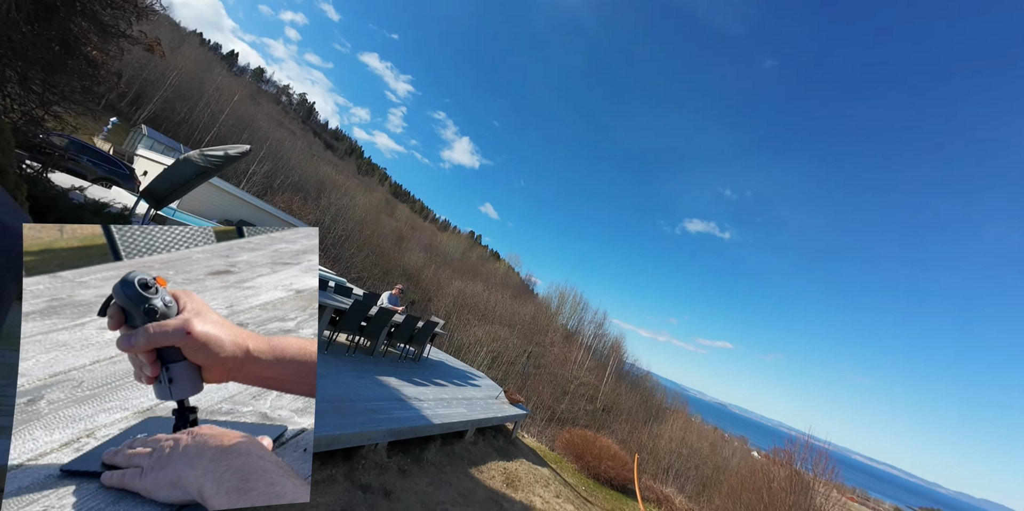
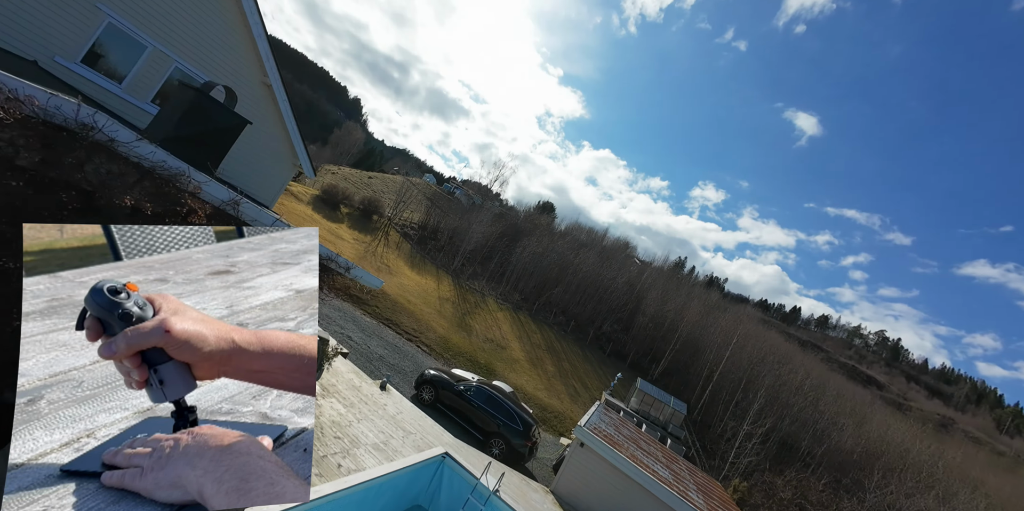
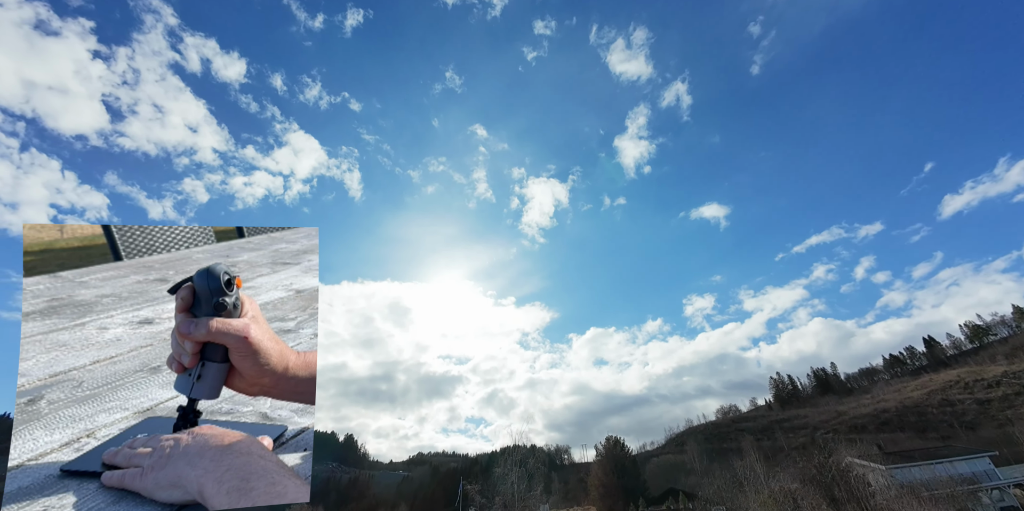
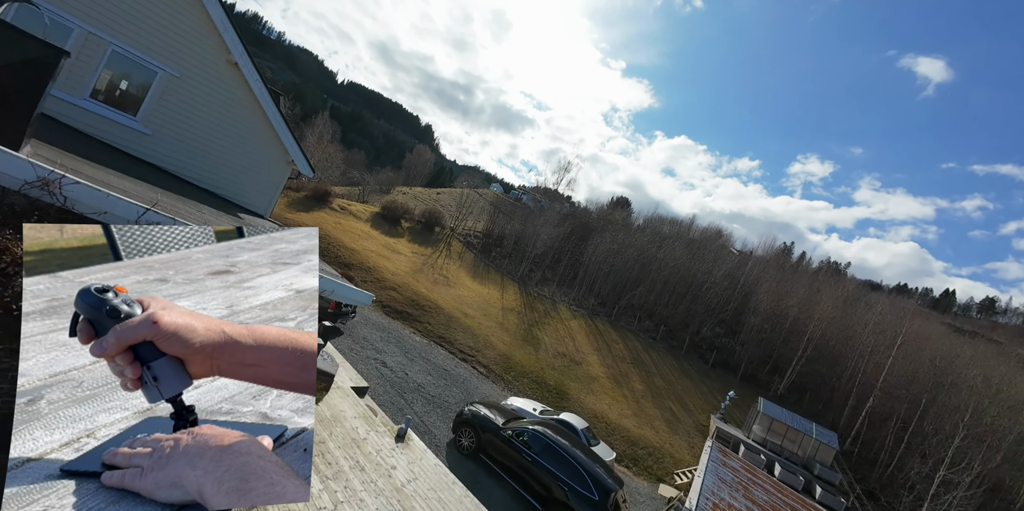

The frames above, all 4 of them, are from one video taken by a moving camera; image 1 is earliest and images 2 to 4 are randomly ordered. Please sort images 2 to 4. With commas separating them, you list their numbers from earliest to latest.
2, 4, 3
